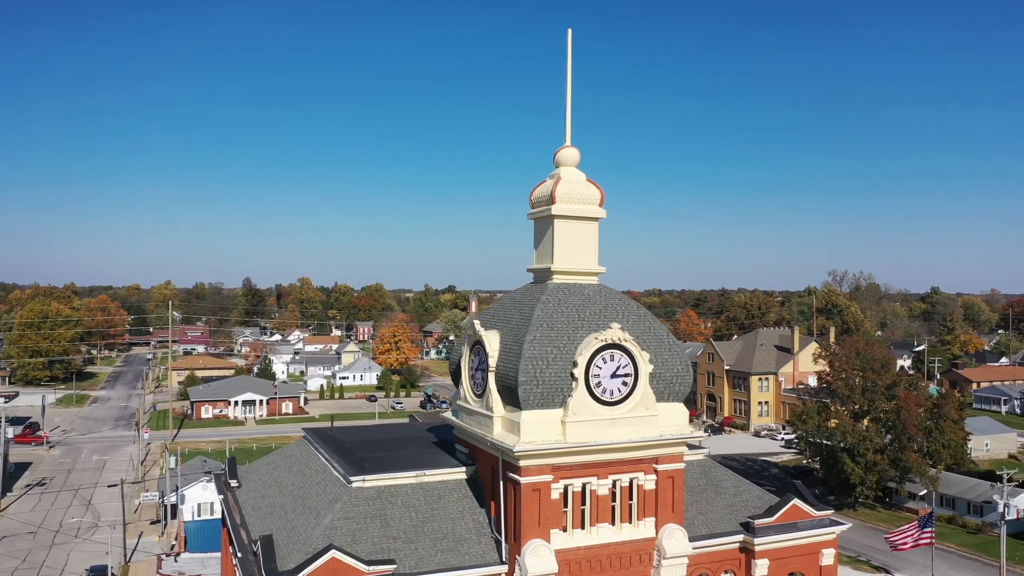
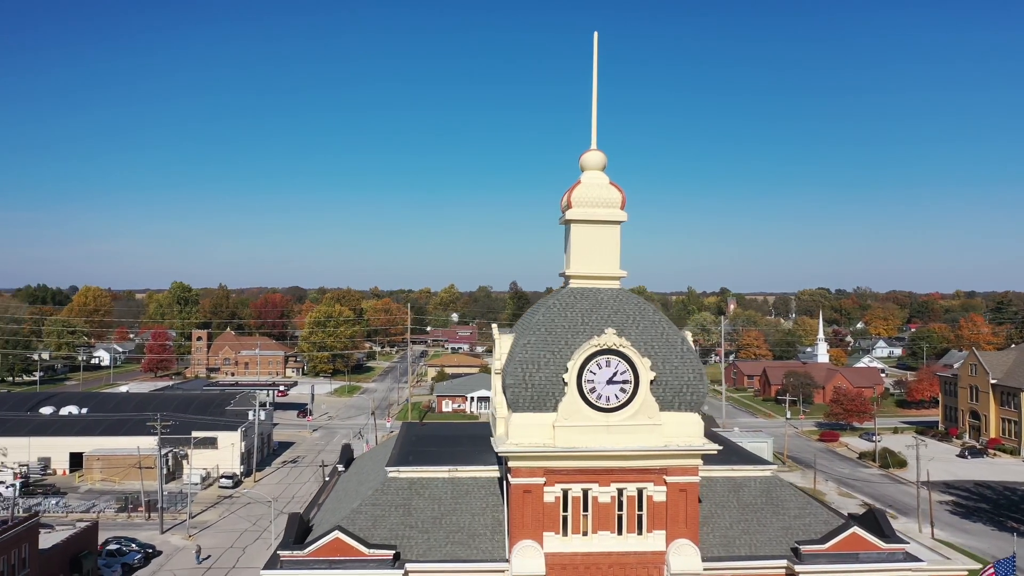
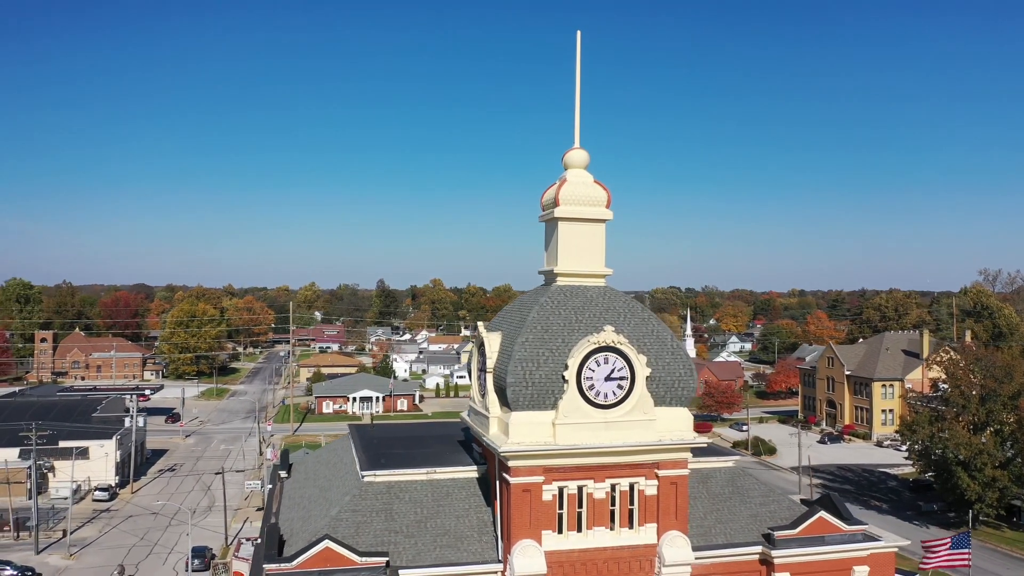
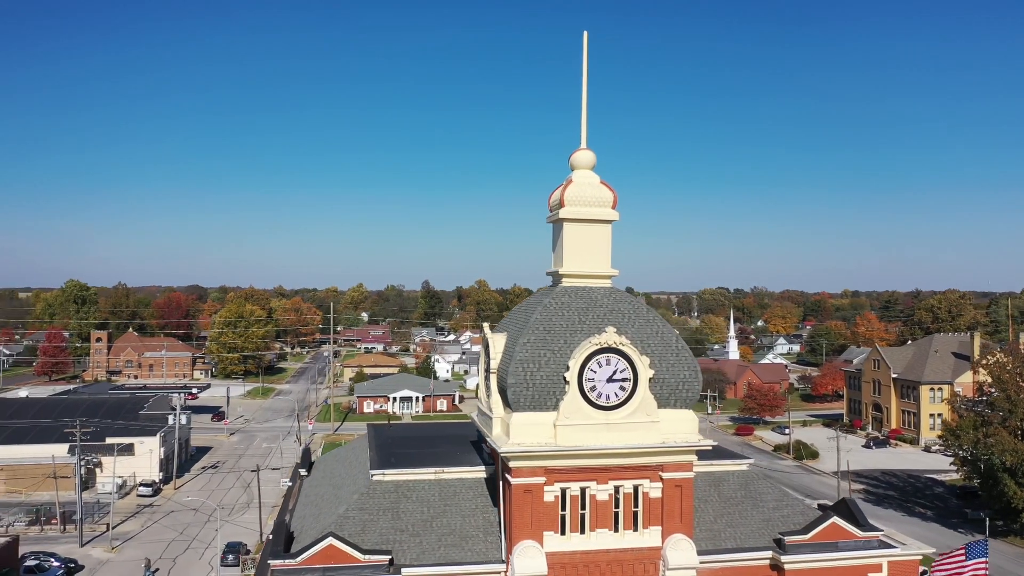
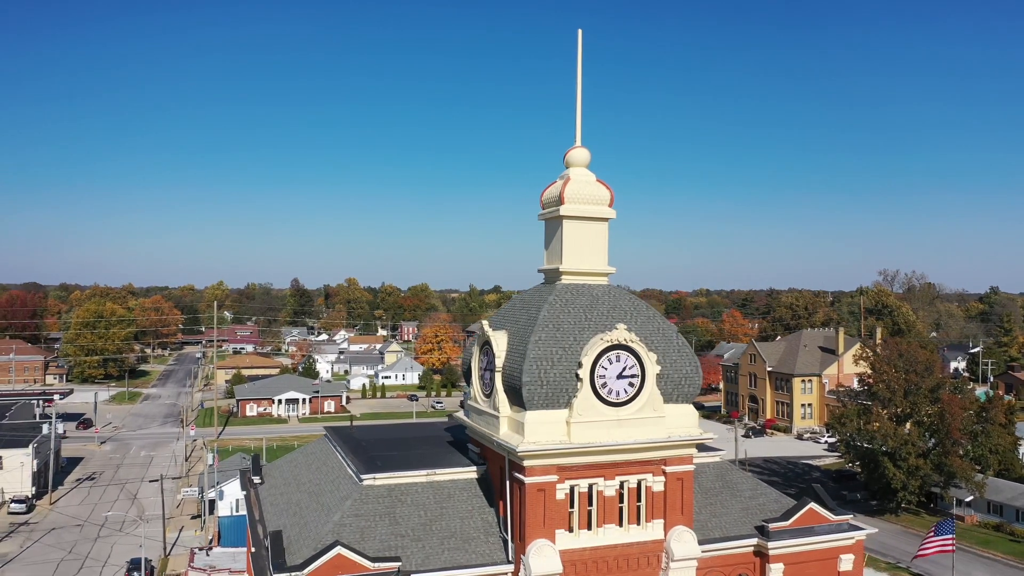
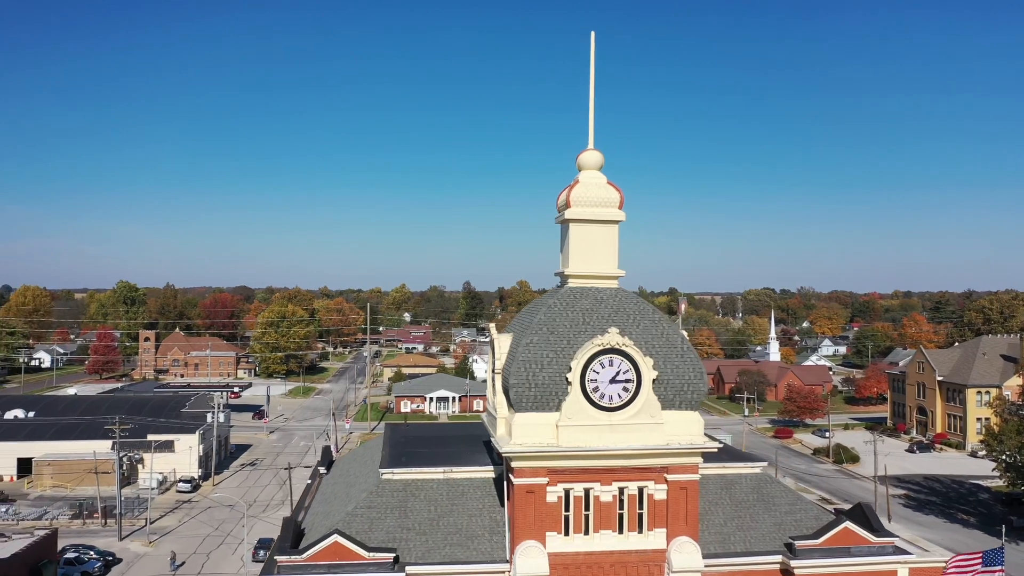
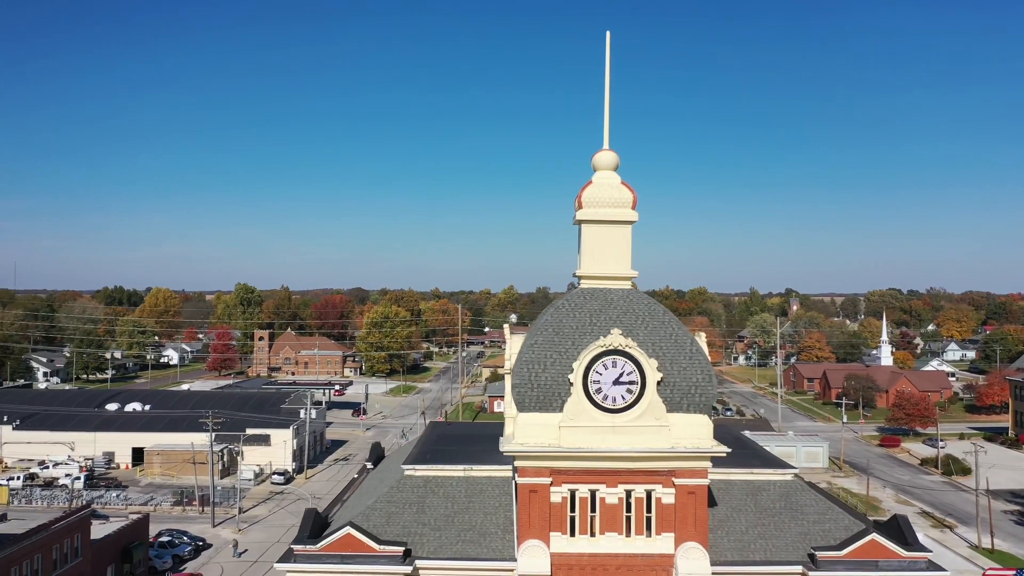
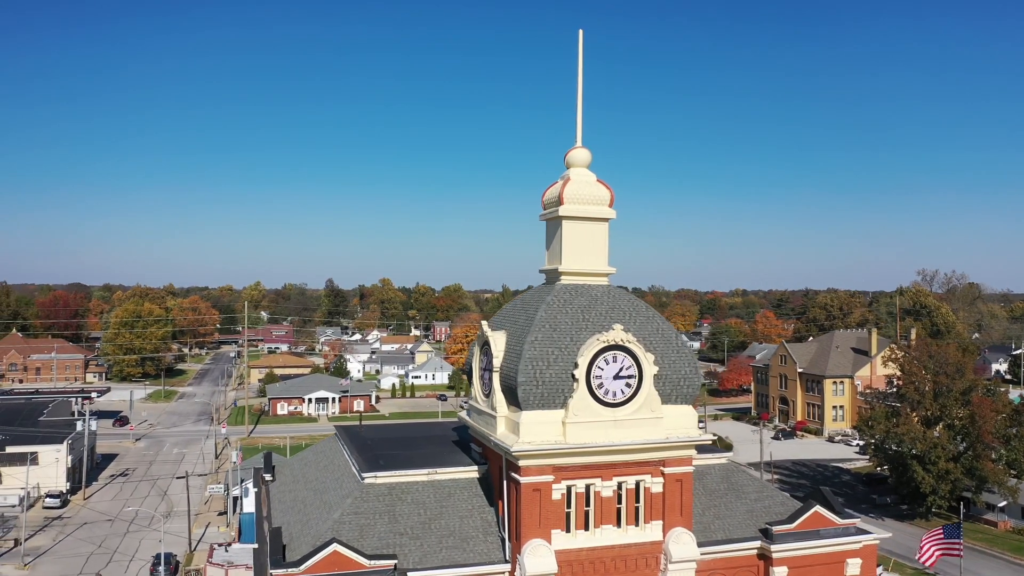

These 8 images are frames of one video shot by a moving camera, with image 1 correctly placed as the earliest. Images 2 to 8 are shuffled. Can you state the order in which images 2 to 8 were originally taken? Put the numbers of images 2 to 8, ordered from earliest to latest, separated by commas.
5, 8, 3, 4, 6, 2, 7
